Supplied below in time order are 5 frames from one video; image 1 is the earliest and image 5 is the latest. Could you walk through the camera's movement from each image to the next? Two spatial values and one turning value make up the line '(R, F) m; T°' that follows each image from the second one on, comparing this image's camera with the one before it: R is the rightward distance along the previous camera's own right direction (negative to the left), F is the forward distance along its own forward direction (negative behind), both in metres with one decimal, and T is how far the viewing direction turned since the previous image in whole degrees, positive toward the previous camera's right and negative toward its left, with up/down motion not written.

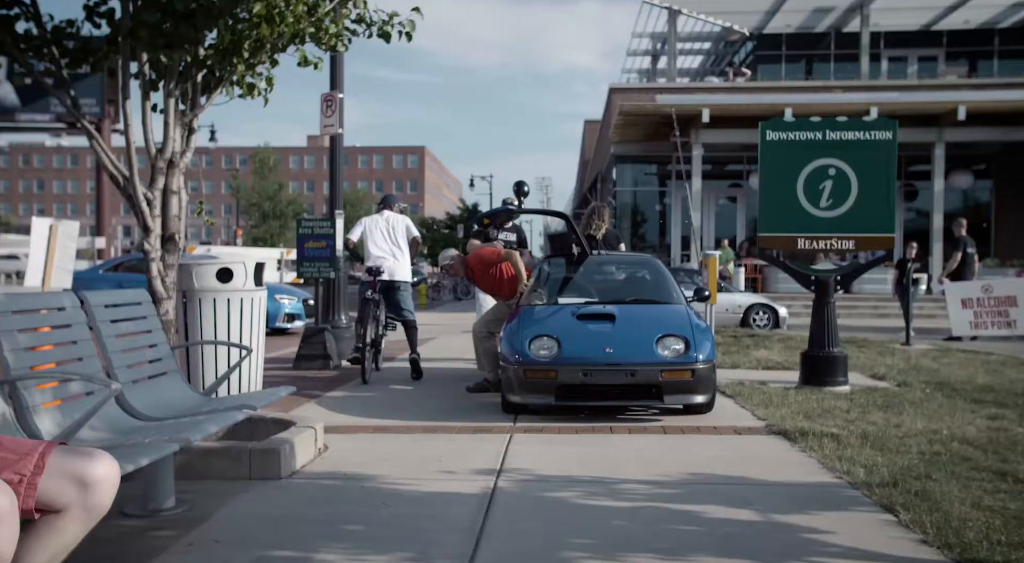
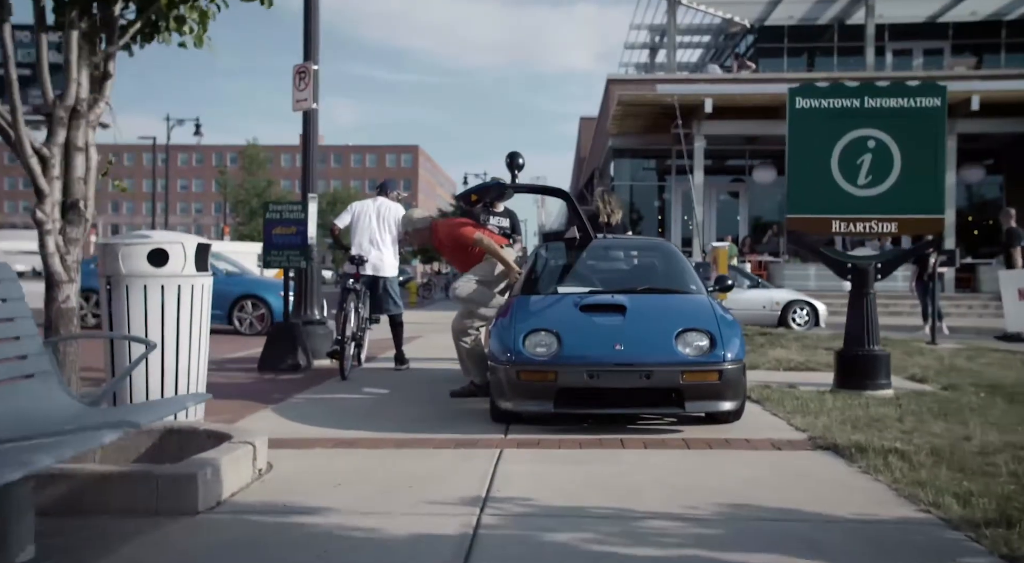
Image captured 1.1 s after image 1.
(0.0, +1.3) m; 0°
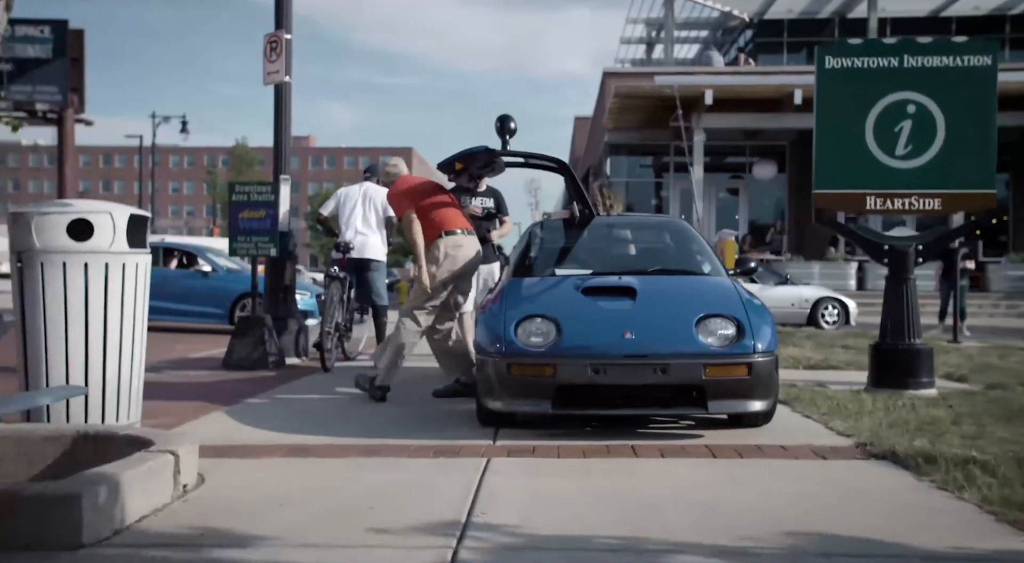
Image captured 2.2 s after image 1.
(0.0, +1.0) m; 0°
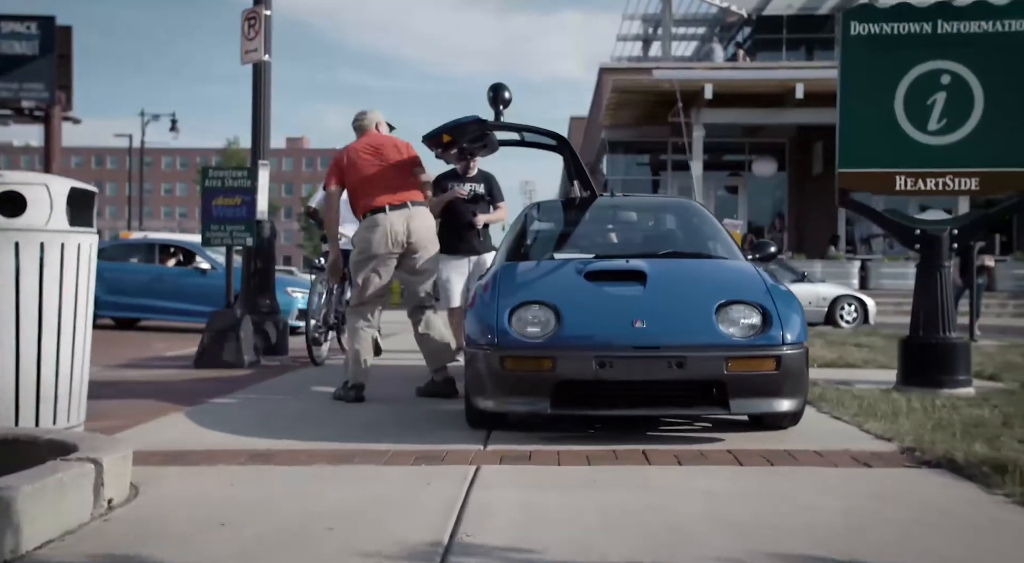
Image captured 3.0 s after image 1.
(0.0, +0.7) m; 0°
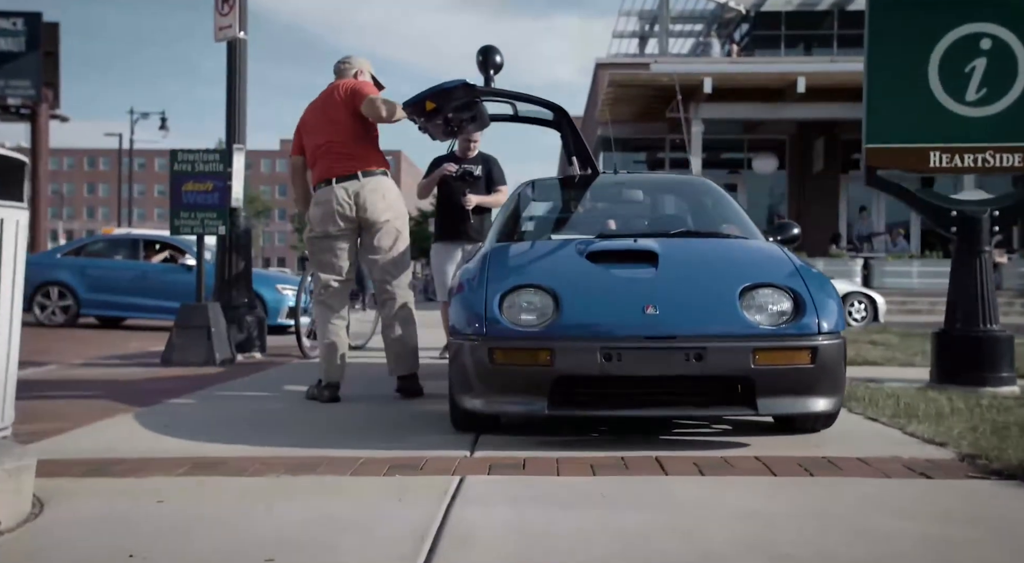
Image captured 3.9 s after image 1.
(0.0, +0.7) m; 0°
